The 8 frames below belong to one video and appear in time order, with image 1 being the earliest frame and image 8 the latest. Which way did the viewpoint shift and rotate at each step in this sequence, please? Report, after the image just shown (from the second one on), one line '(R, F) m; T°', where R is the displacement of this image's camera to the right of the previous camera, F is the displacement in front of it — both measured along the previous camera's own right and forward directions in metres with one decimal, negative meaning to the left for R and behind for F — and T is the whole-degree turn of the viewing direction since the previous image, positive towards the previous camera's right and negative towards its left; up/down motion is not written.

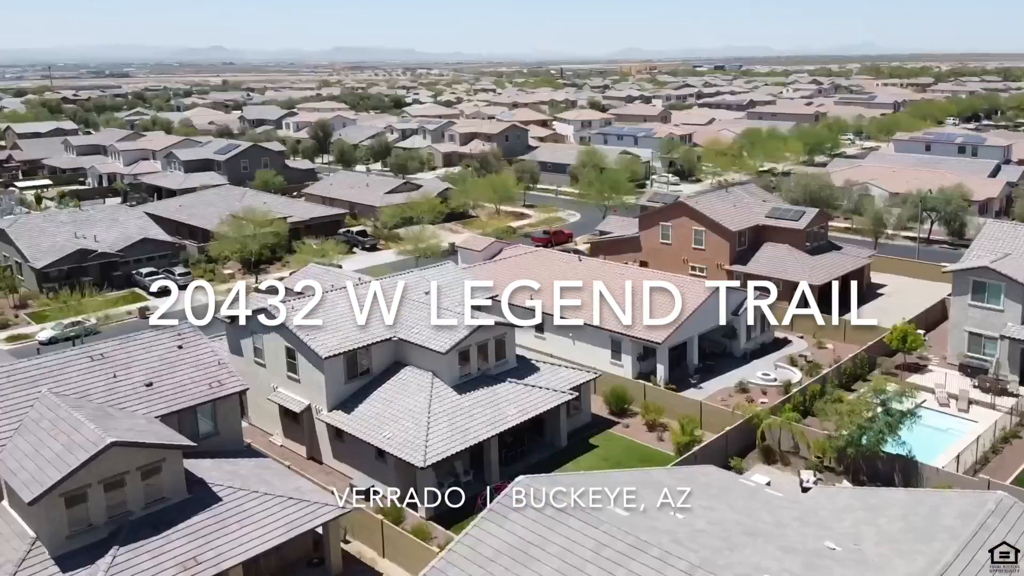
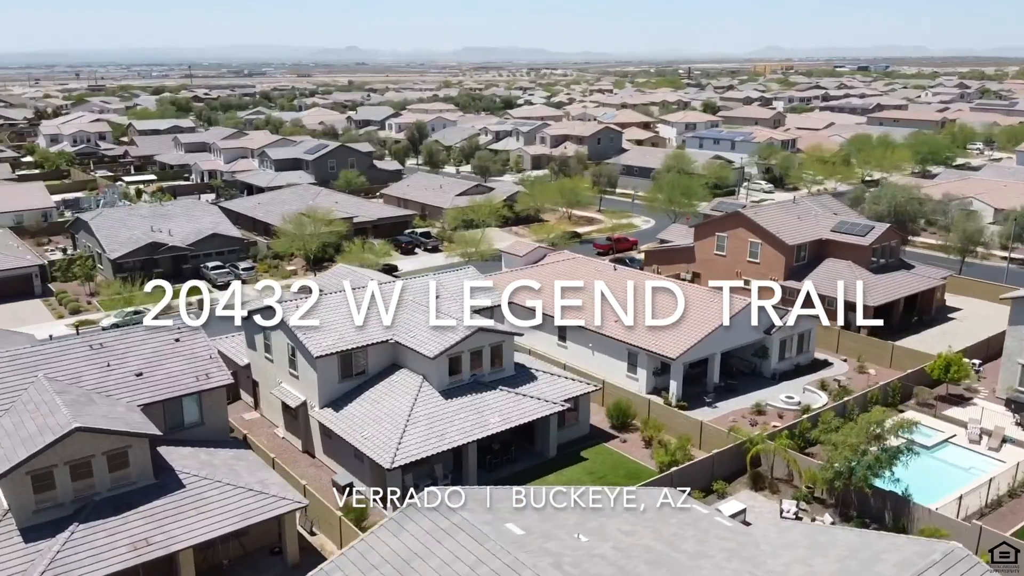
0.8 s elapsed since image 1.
(+4.3, +0.3) m; -8°
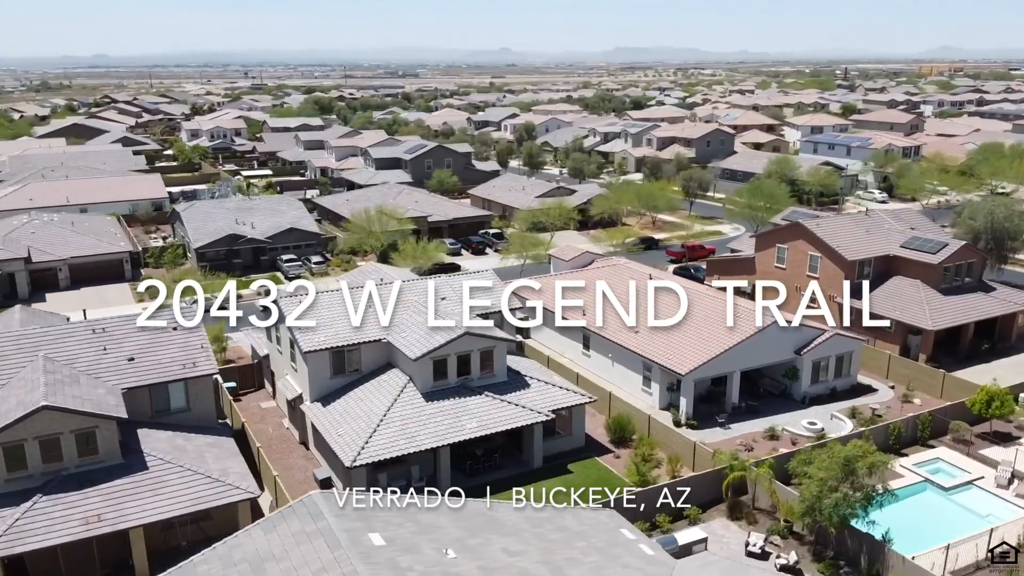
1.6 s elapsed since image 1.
(+5.2, +0.8) m; -10°
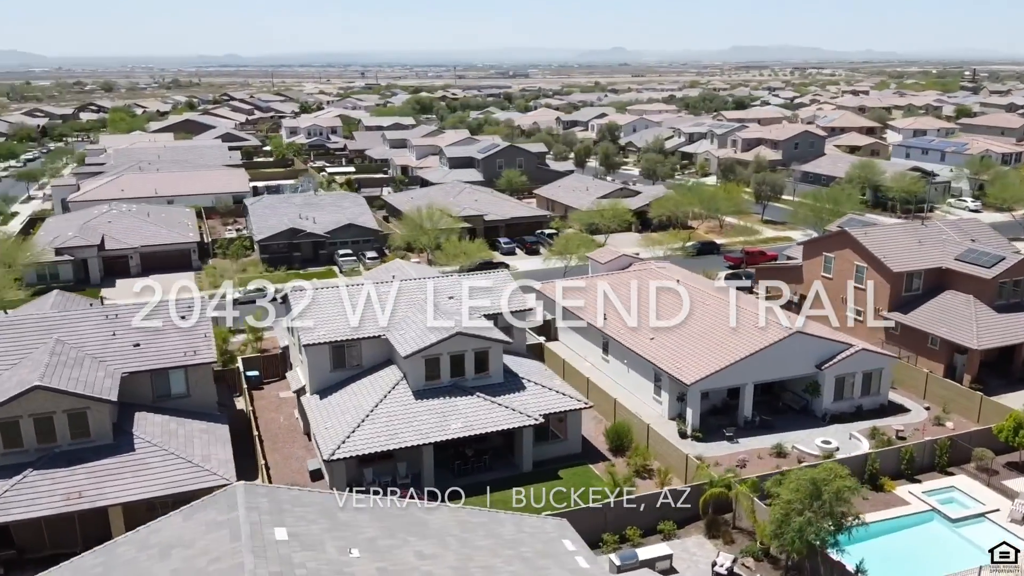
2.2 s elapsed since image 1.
(+3.8, +0.5) m; -7°
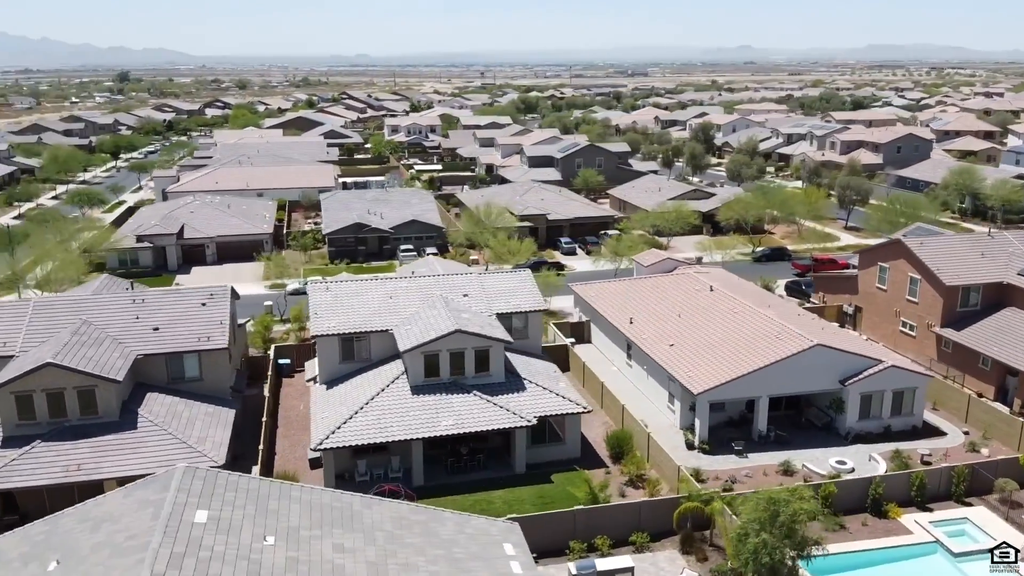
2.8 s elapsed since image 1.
(+3.9, +0.4) m; -8°
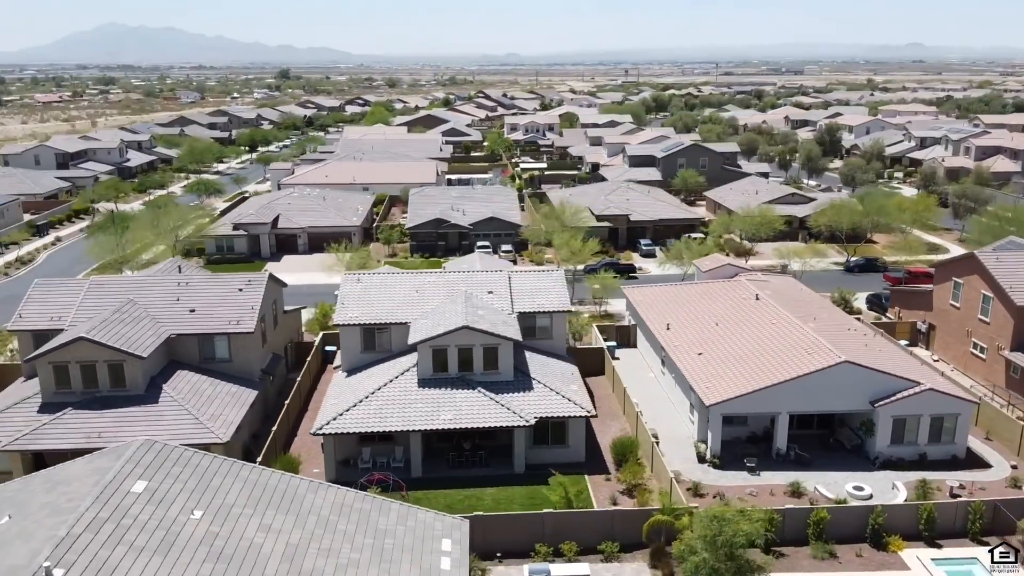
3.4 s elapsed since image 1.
(+4.4, +0.5) m; -10°
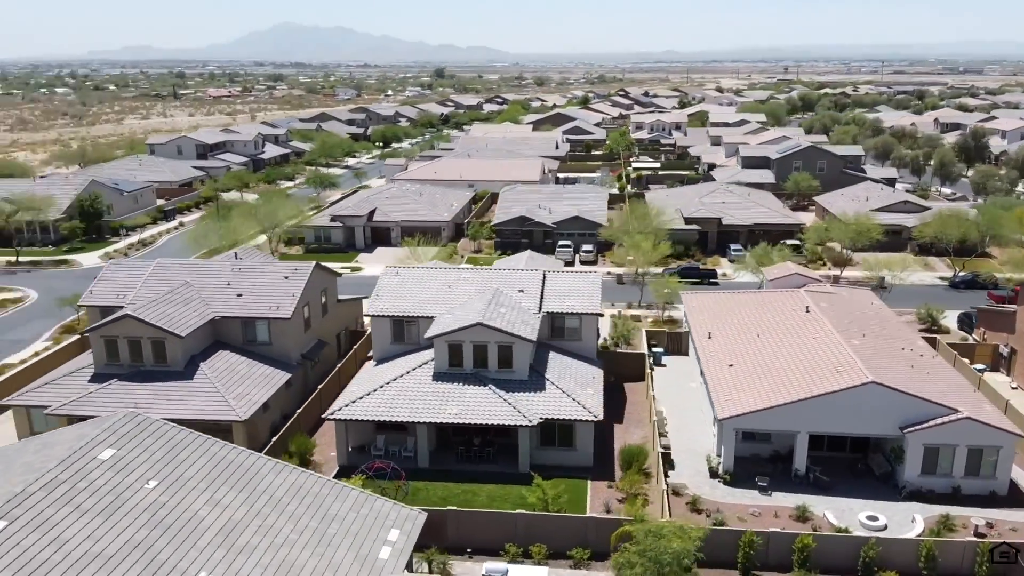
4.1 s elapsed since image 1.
(+4.4, +0.5) m; -10°
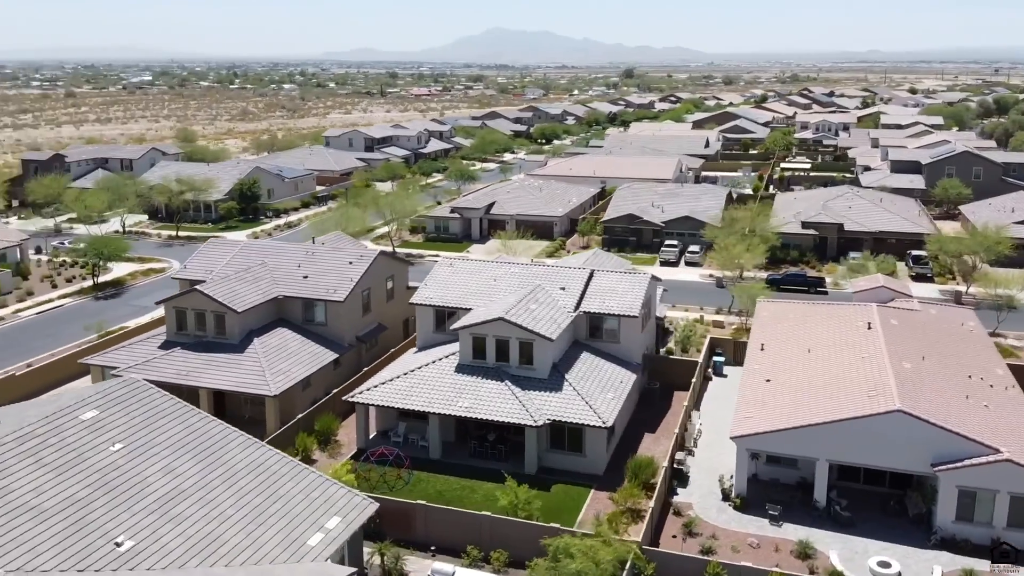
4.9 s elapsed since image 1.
(+5.3, +1.1) m; -12°
